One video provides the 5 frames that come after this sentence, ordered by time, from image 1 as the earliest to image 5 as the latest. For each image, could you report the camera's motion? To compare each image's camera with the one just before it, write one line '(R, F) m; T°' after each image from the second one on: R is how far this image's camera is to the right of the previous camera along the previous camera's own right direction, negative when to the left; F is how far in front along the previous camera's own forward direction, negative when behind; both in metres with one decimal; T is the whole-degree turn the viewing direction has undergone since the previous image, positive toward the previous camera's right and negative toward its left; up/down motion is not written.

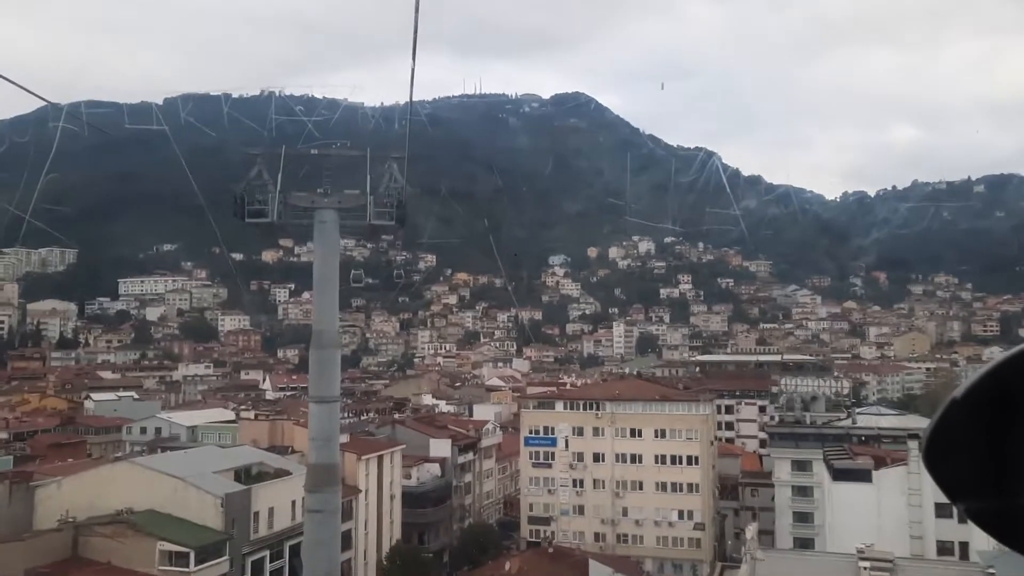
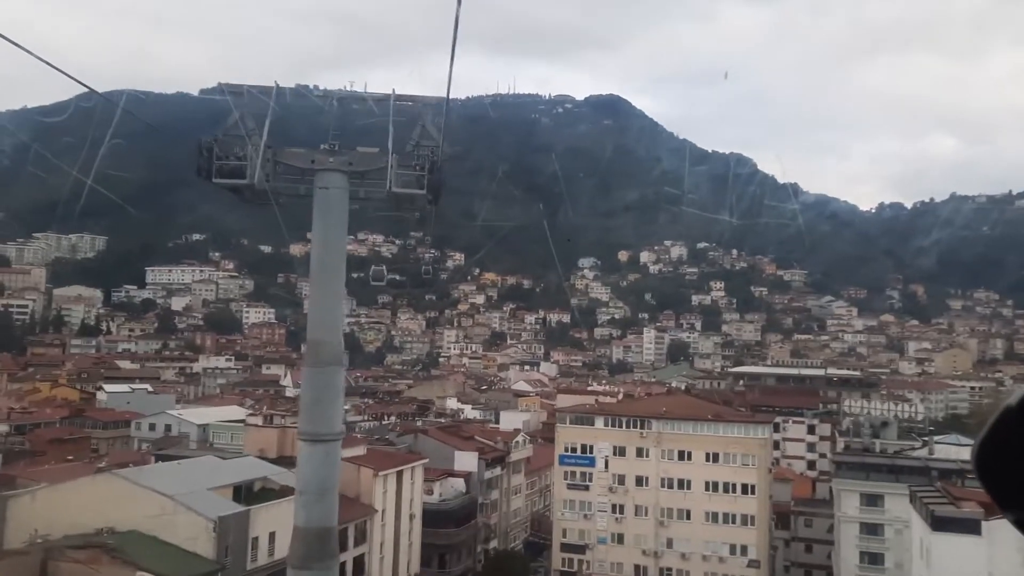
(-0.1, +1.0) m; -2°
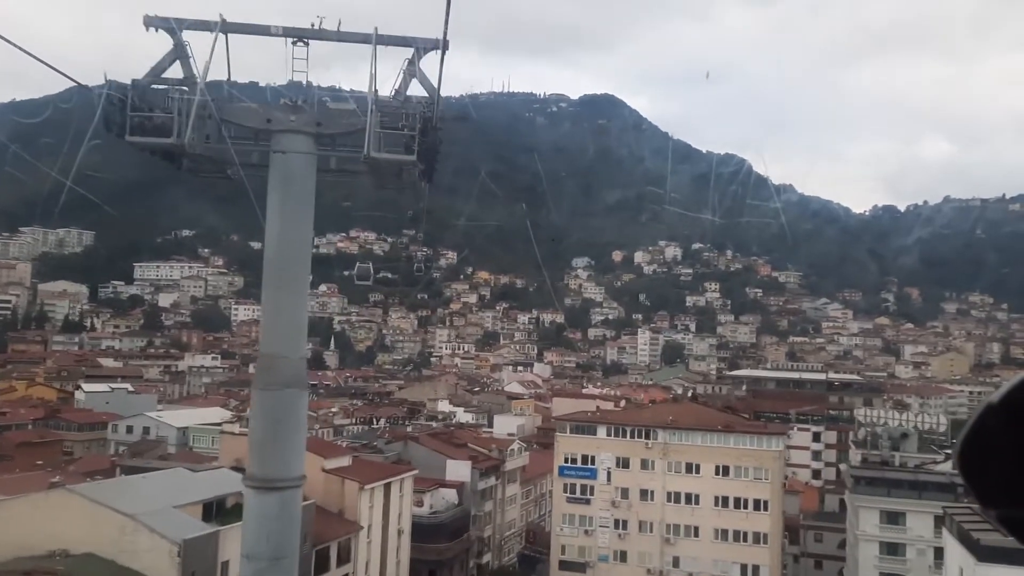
(-0.1, +0.6) m; +1°
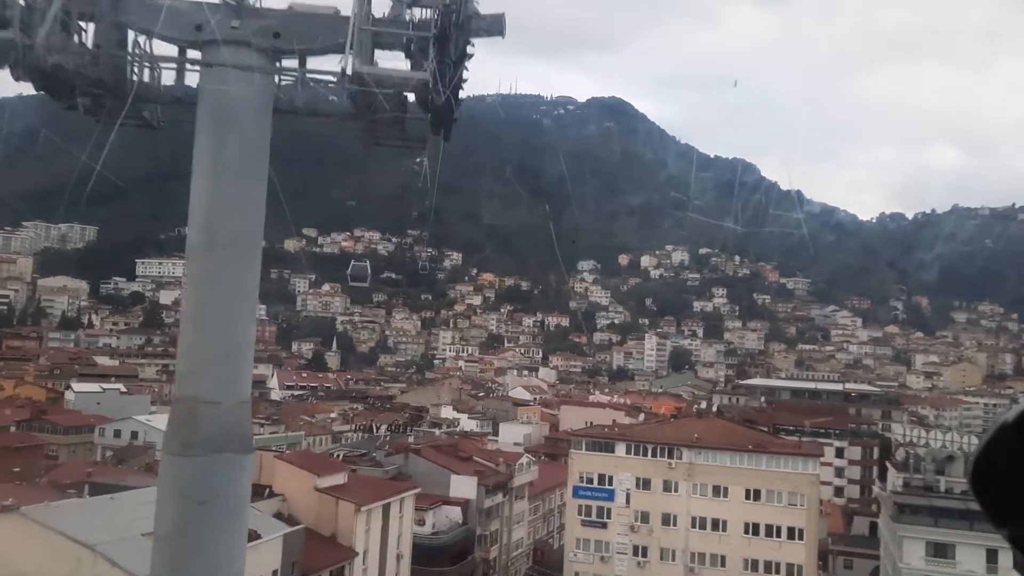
(-0.1, +0.7) m; 0°
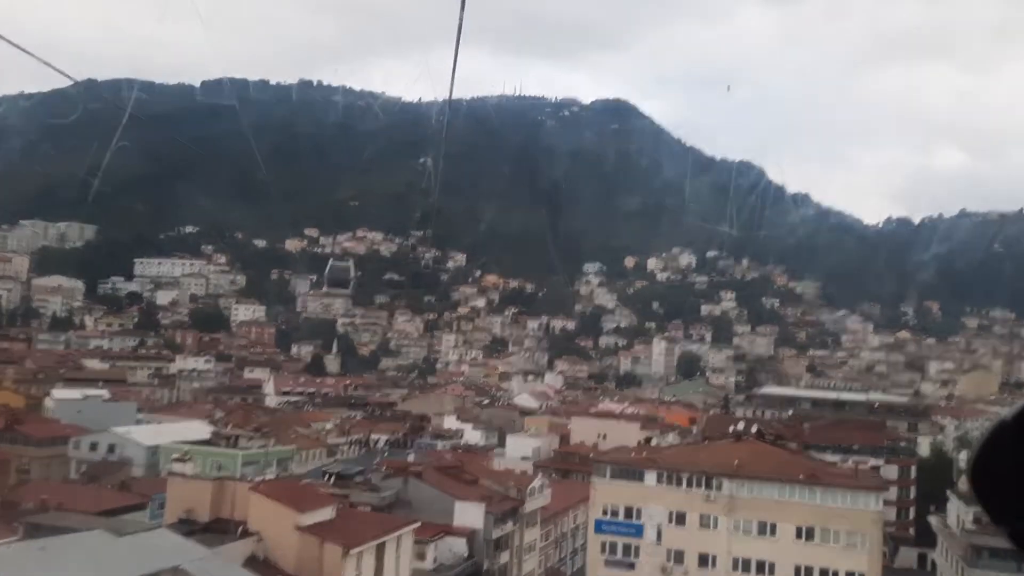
(-0.1, +1.1) m; 0°
